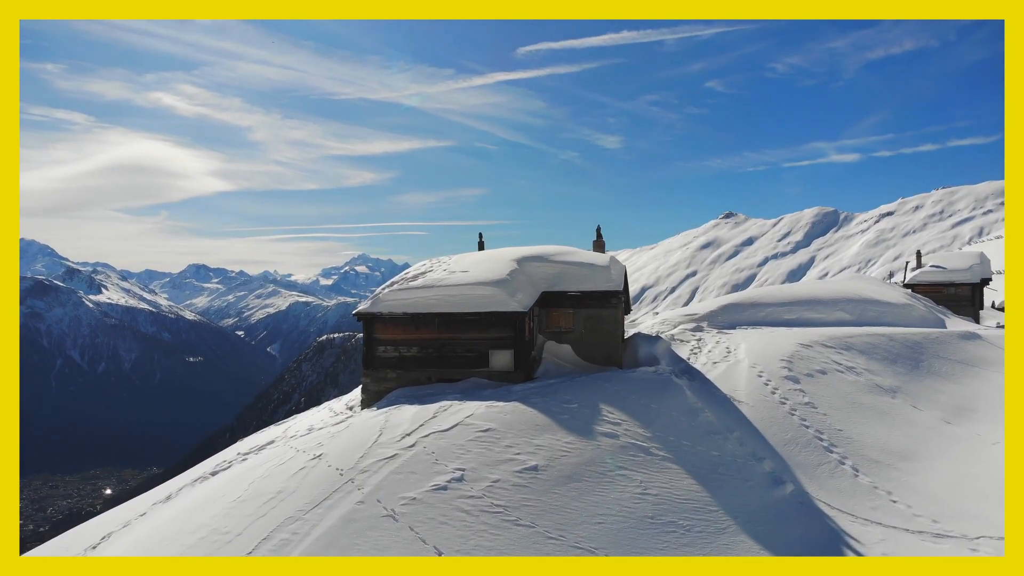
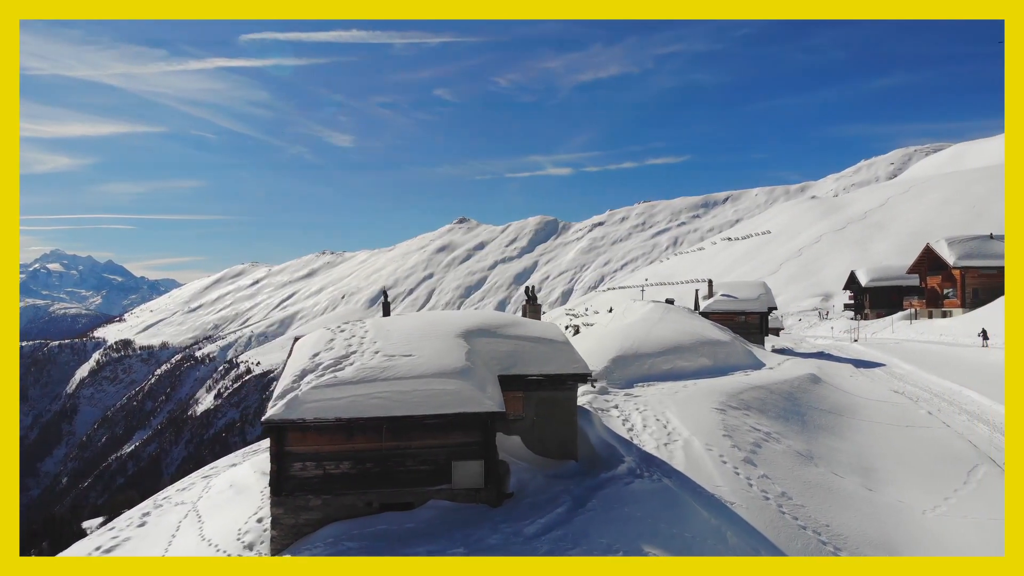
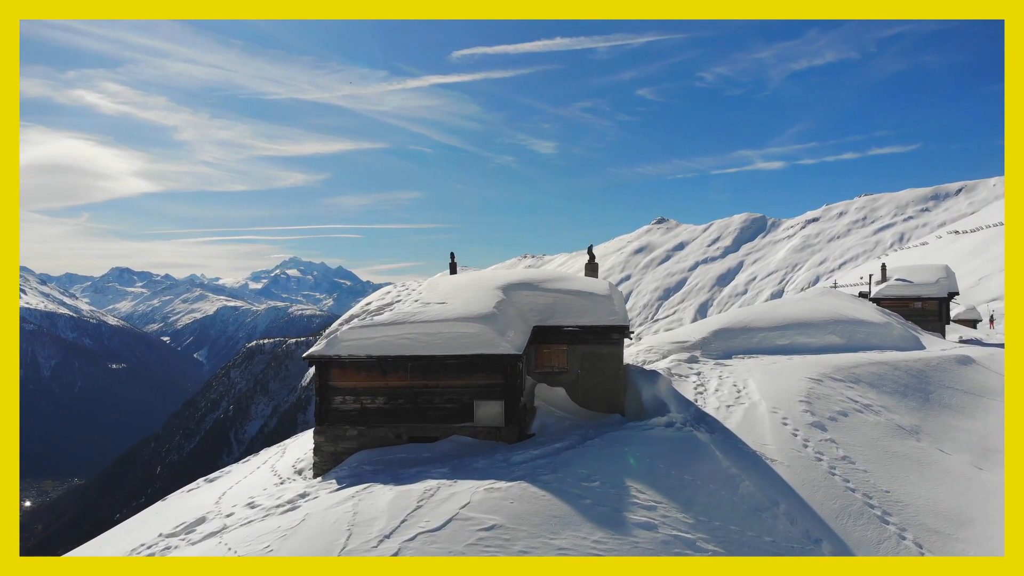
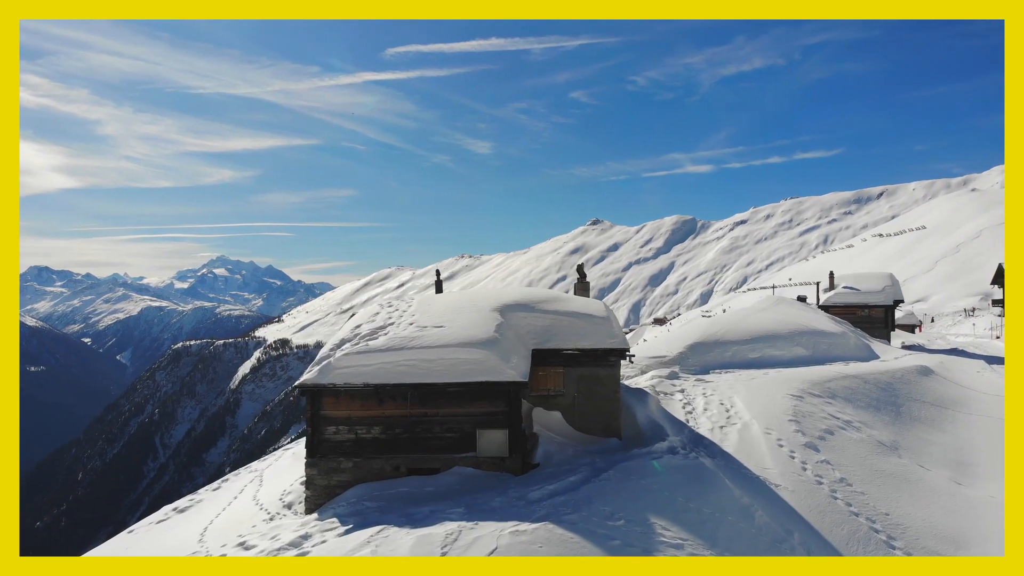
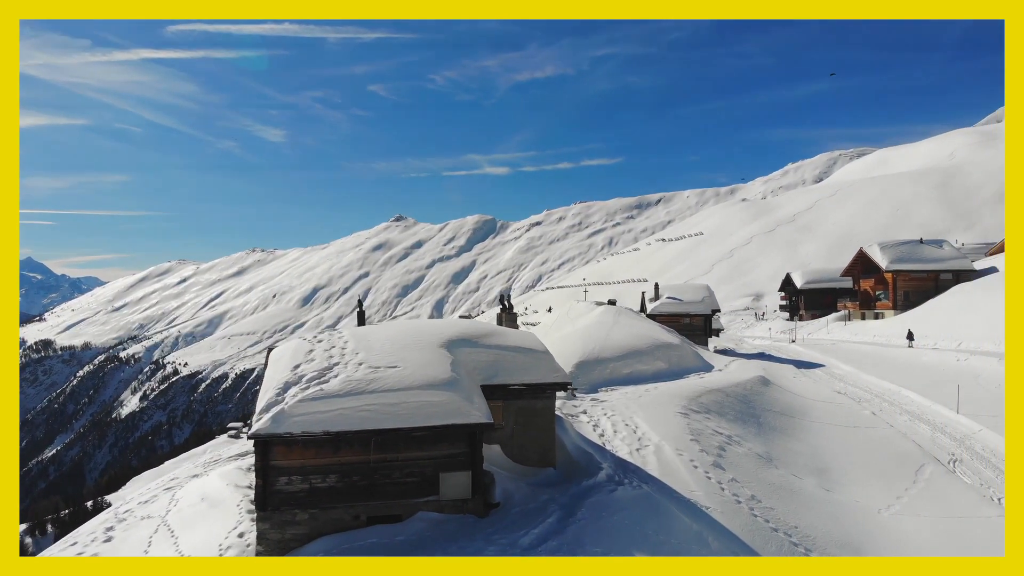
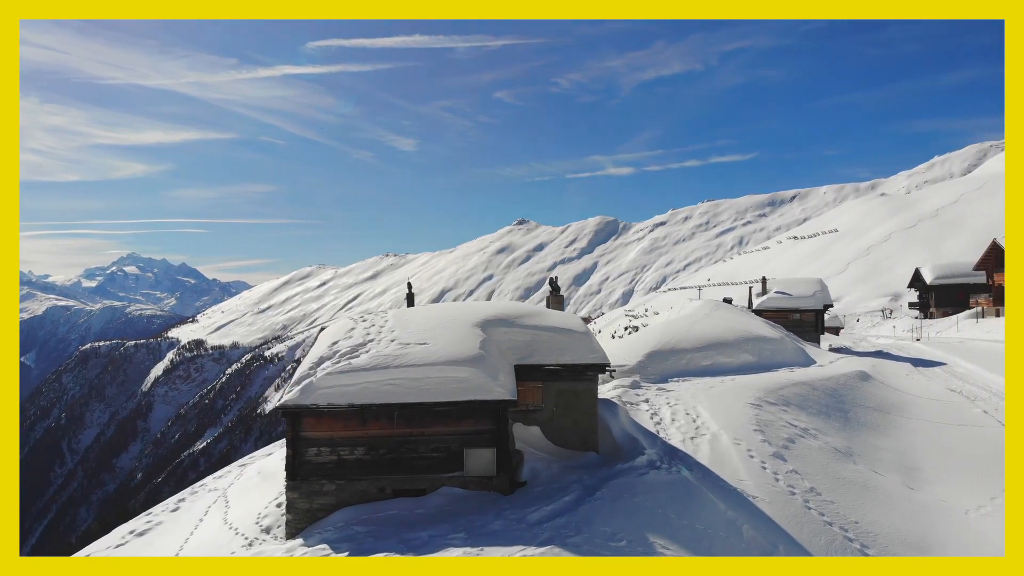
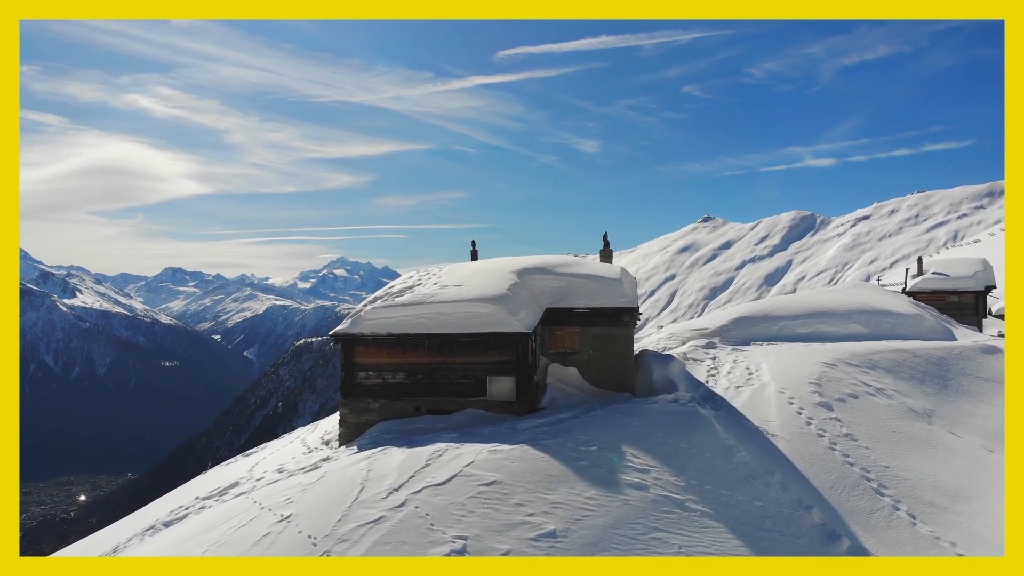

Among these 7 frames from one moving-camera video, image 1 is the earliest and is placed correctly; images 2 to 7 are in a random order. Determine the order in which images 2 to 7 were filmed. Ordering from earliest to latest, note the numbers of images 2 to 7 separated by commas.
7, 3, 4, 6, 2, 5
